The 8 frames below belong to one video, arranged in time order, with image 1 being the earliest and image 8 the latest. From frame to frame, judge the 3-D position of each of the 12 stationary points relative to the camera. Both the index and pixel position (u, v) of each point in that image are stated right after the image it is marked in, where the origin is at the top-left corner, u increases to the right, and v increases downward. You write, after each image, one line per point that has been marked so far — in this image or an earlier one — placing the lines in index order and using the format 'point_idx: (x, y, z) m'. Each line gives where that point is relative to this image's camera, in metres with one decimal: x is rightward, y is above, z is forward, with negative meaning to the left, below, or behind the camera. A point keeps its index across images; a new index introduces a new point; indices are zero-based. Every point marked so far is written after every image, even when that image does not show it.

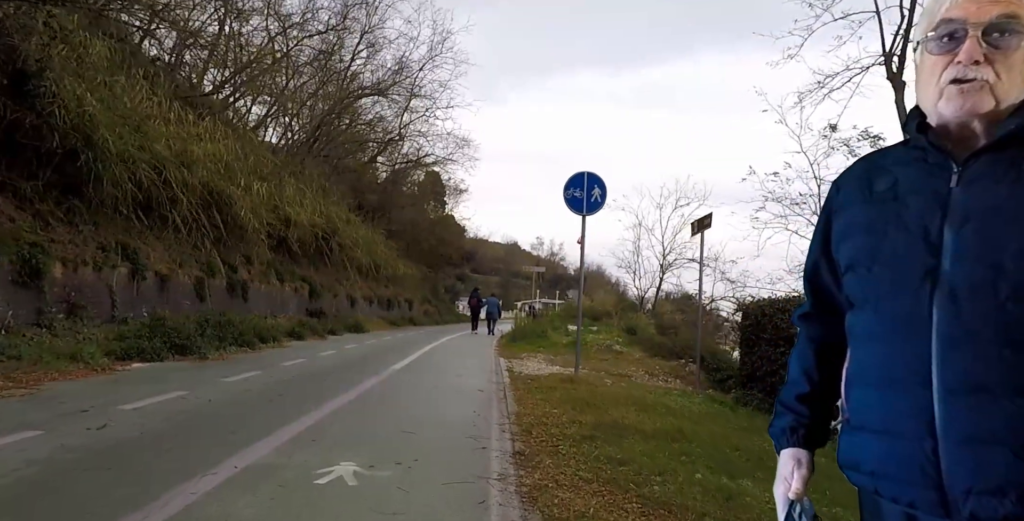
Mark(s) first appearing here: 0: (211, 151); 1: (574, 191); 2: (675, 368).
0: (-7.9, +2.9, +18.0) m
1: (+1.1, +1.3, +12.8) m
2: (+4.4, -2.8, +18.4) m
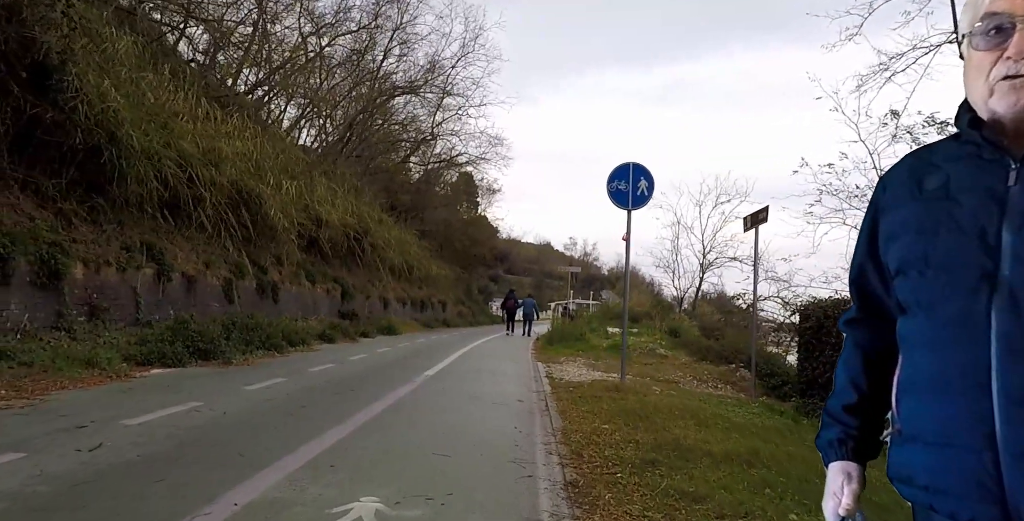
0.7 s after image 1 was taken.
0: (-6.9, +2.9, +17.5) m
1: (+1.8, +1.3, +11.9) m
2: (+5.4, -2.8, +17.4) m
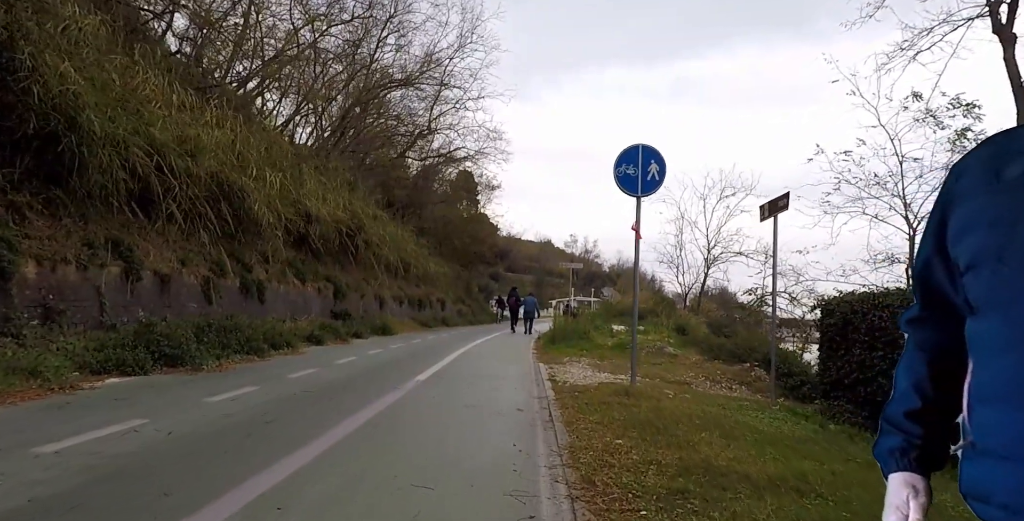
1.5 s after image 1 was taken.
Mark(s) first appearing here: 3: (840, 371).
0: (-7.0, +2.9, +16.4) m
1: (+1.8, +1.5, +10.8) m
2: (+5.4, -2.6, +16.3) m
3: (+5.9, -2.0, +12.5) m
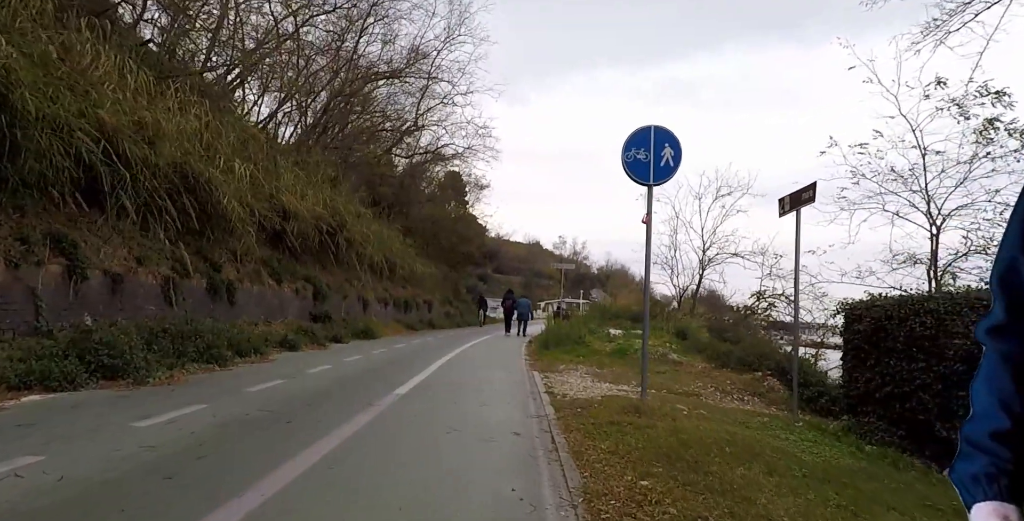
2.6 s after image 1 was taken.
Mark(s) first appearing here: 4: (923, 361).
0: (-7.2, +3.0, +14.9) m
1: (+1.7, +1.5, +9.5) m
2: (+5.2, -2.6, +15.0) m
3: (+5.8, -2.0, +11.3) m
4: (+5.8, -1.4, +9.7) m
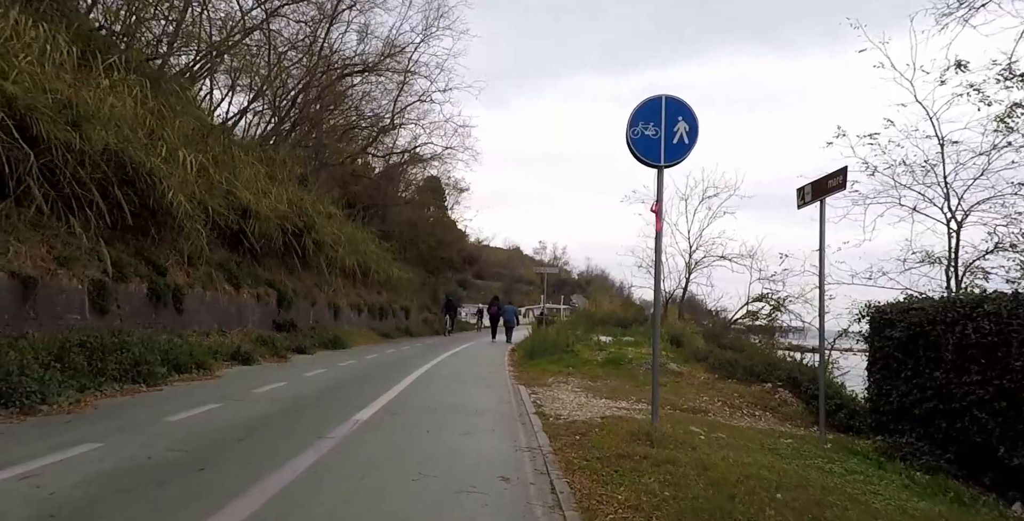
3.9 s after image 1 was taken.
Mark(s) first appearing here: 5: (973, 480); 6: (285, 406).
0: (-7.5, +2.9, +13.1) m
1: (+1.5, +1.5, +7.9) m
2: (+4.8, -2.6, +13.5) m
3: (+5.6, -1.9, +9.8) m
4: (+5.6, -1.3, +8.2) m
5: (+5.7, -2.7, +8.6) m
6: (-3.1, -1.9, +9.2) m
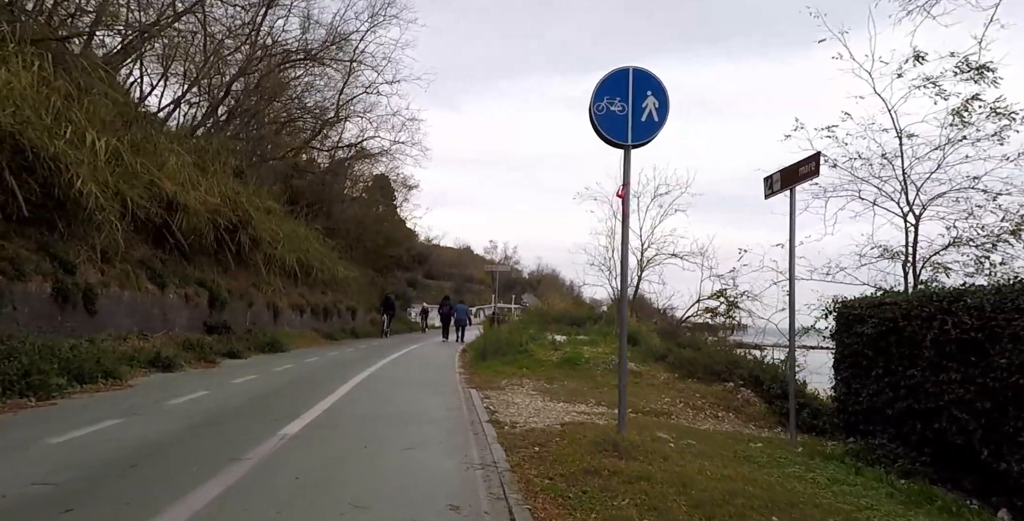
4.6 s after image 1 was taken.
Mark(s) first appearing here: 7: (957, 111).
0: (-8.4, +3.0, +11.7) m
1: (+1.0, +1.6, +7.1) m
2: (+3.9, -2.5, +13.0) m
3: (+4.9, -1.8, +9.3) m
4: (+5.0, -1.2, +7.7) m
5: (+5.1, -2.6, +8.1) m
6: (-3.7, -1.9, +8.1) m
7: (+9.2, +3.1, +14.3) m
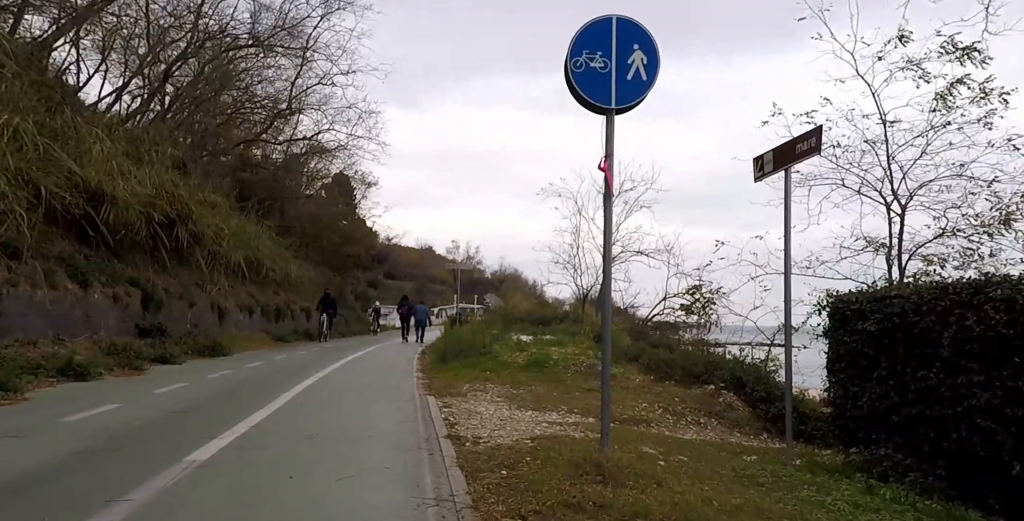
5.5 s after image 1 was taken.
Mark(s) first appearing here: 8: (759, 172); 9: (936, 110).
0: (-9.0, +3.1, +10.0) m
1: (+0.7, +1.8, +6.0) m
2: (+3.3, -2.4, +12.0) m
3: (+4.5, -1.7, +8.4) m
4: (+4.7, -1.1, +6.8) m
5: (+4.8, -2.5, +7.2) m
6: (-4.0, -1.7, +6.7) m
7: (+8.4, +3.2, +13.5) m
8: (+3.2, +1.1, +9.0) m
9: (+8.3, +2.9, +13.5) m
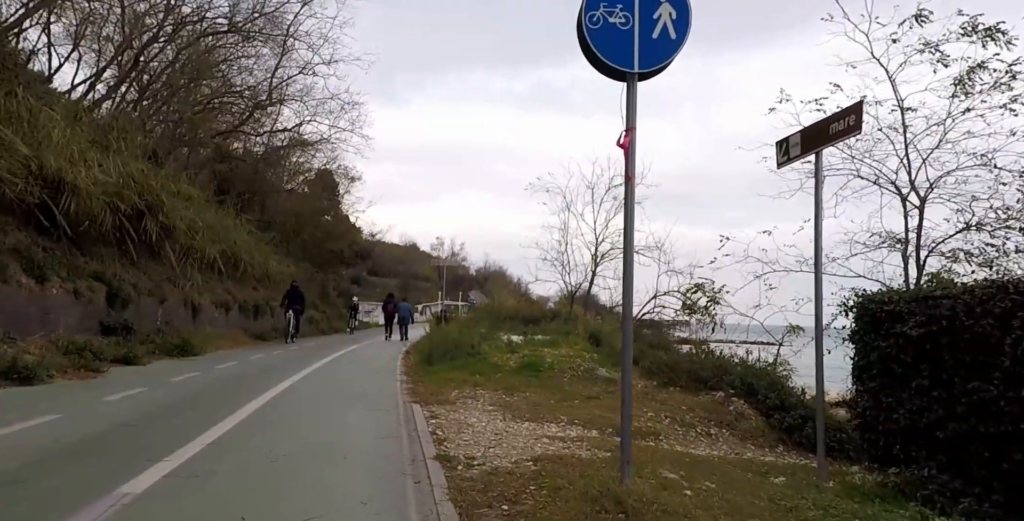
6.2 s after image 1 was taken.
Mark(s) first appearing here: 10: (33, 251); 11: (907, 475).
0: (-9.0, +3.2, +8.8) m
1: (+0.7, +1.8, +5.0) m
2: (+3.2, -2.3, +11.1) m
3: (+4.5, -1.6, +7.5) m
4: (+4.7, -1.1, +5.9) m
5: (+4.7, -2.4, +6.3) m
6: (-4.0, -1.7, +5.6) m
7: (+8.3, +3.3, +12.7) m
8: (+3.2, +1.2, +8.1) m
9: (+8.2, +3.0, +12.7) m
10: (-10.0, +0.2, +14.6) m
11: (+4.3, -2.3, +7.6) m
